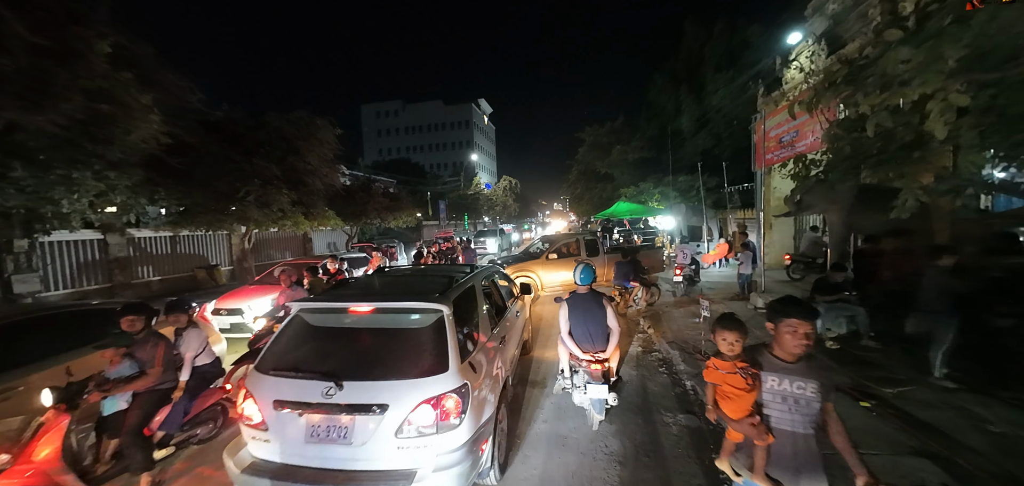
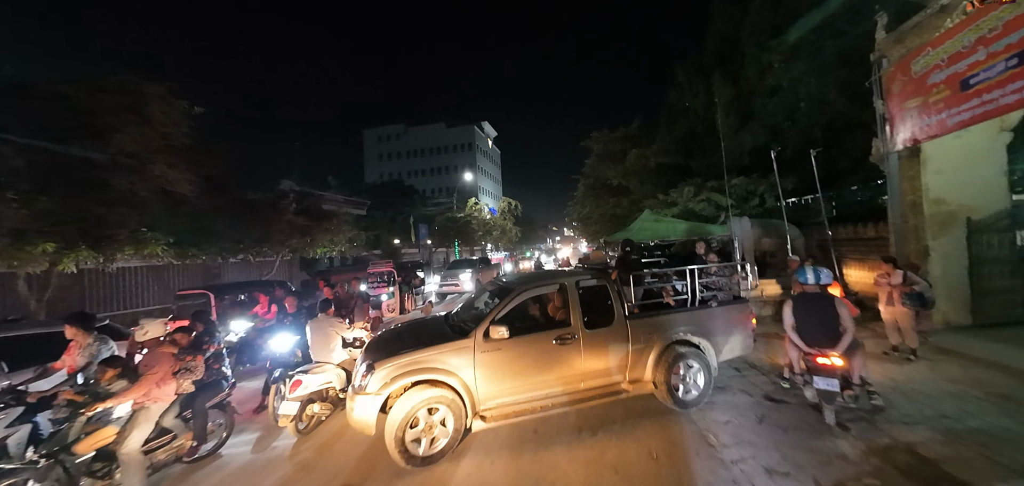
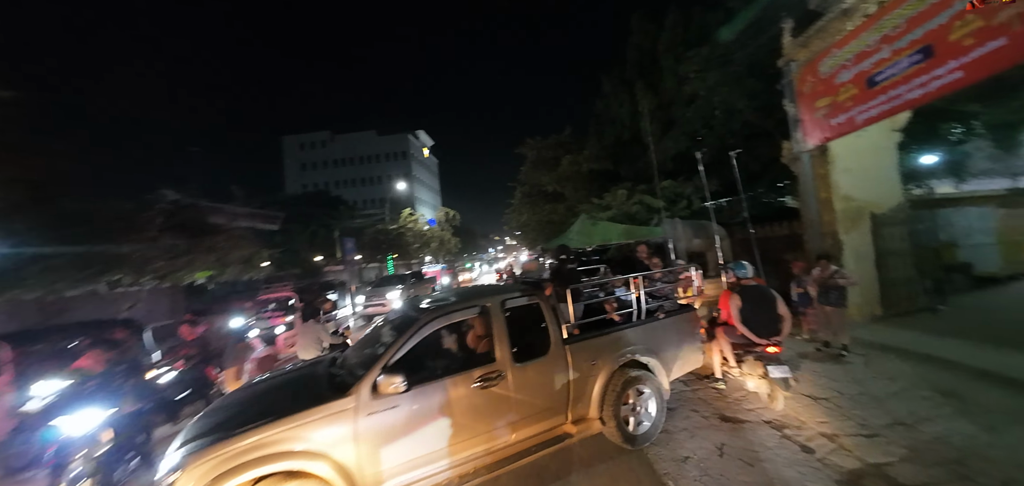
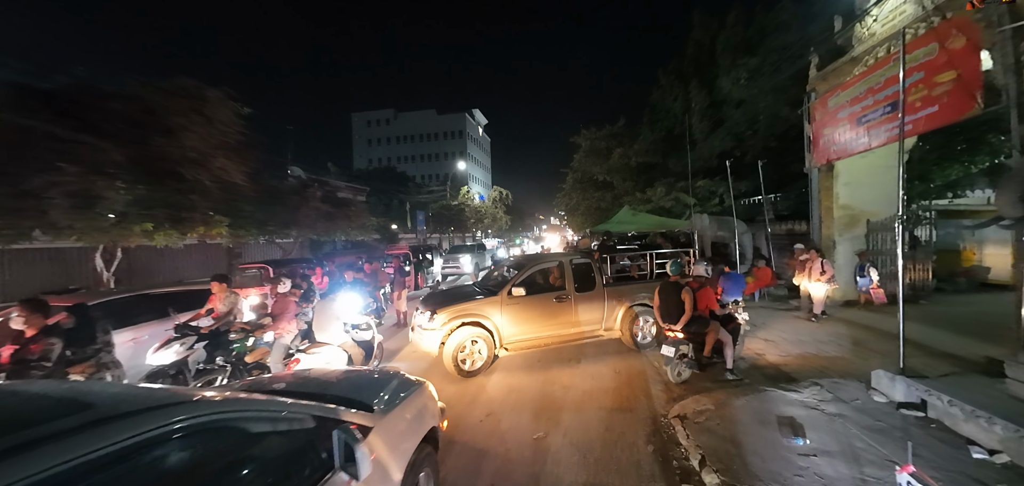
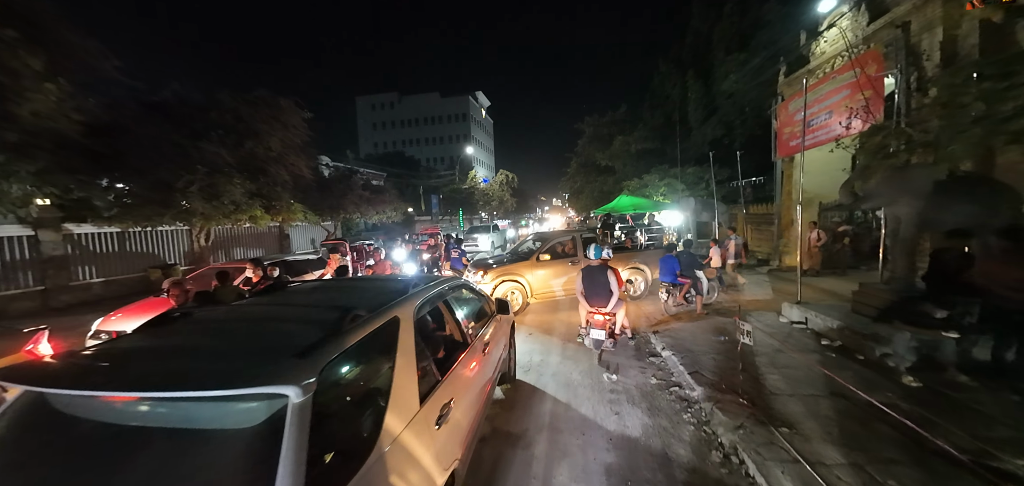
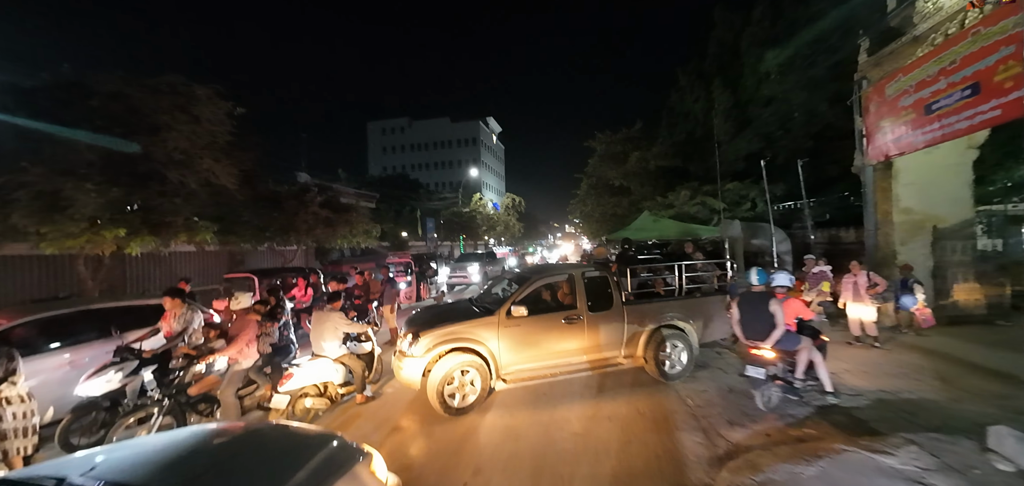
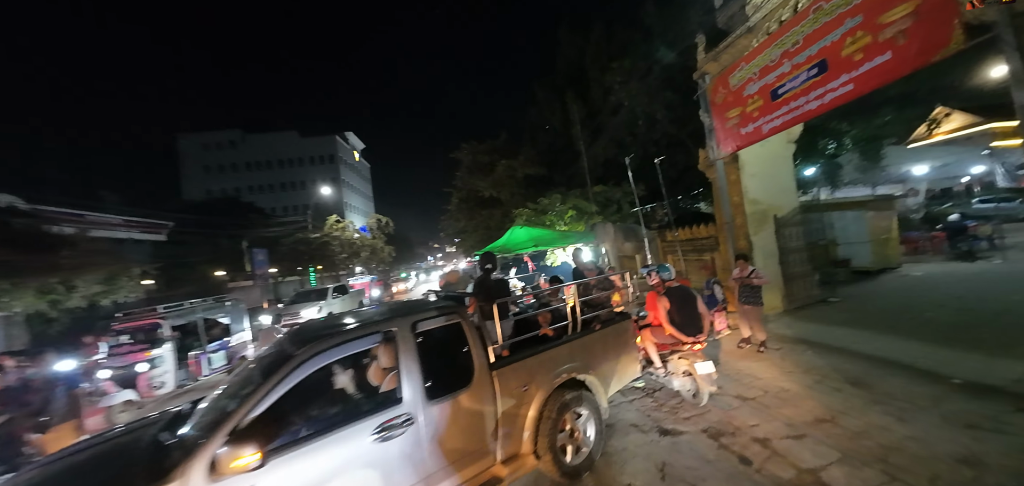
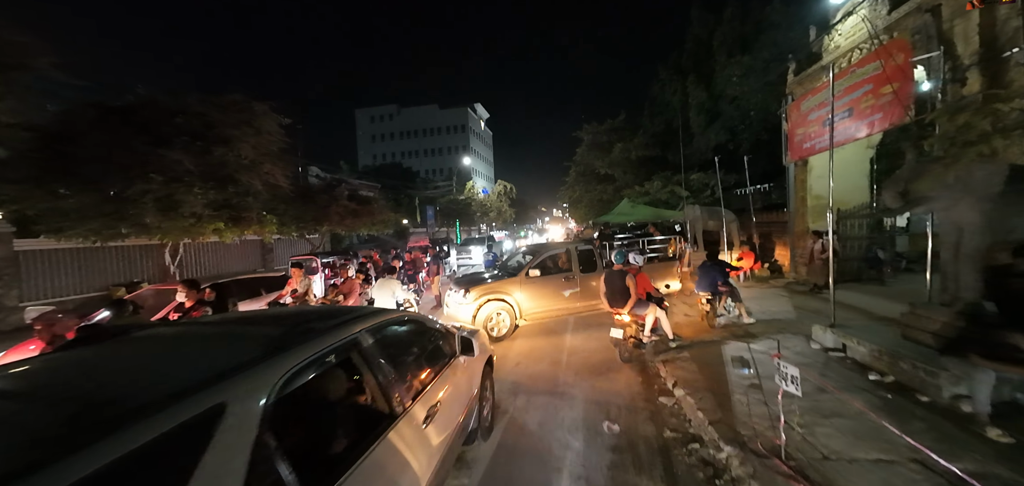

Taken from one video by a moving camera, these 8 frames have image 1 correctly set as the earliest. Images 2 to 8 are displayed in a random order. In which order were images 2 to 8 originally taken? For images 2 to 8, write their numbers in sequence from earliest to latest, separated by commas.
5, 8, 4, 6, 2, 3, 7
